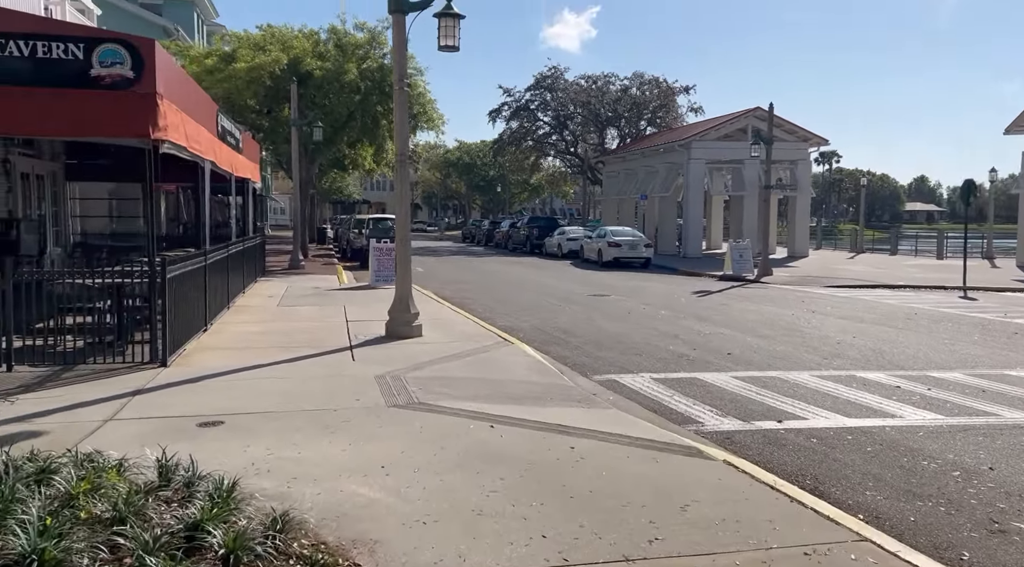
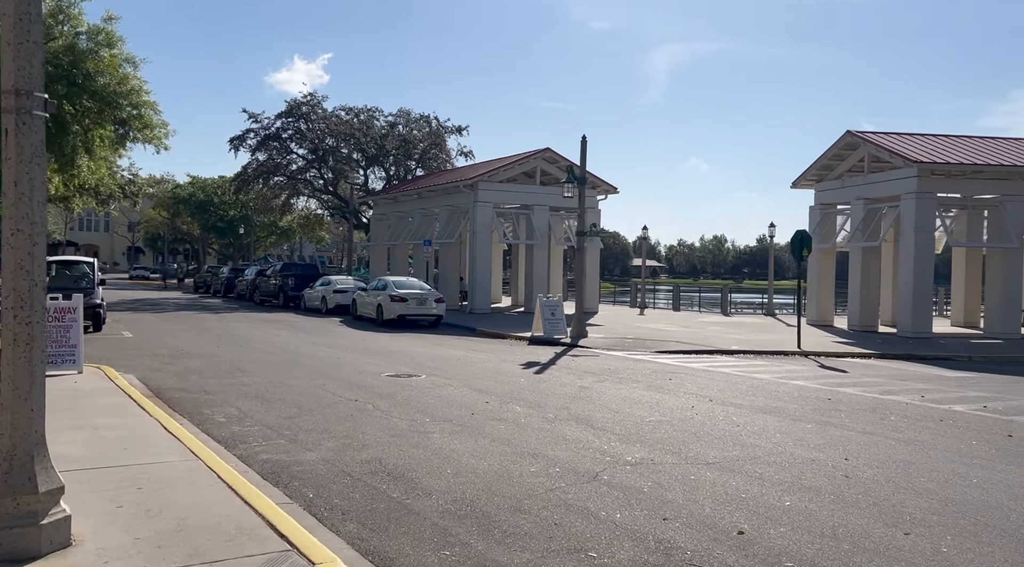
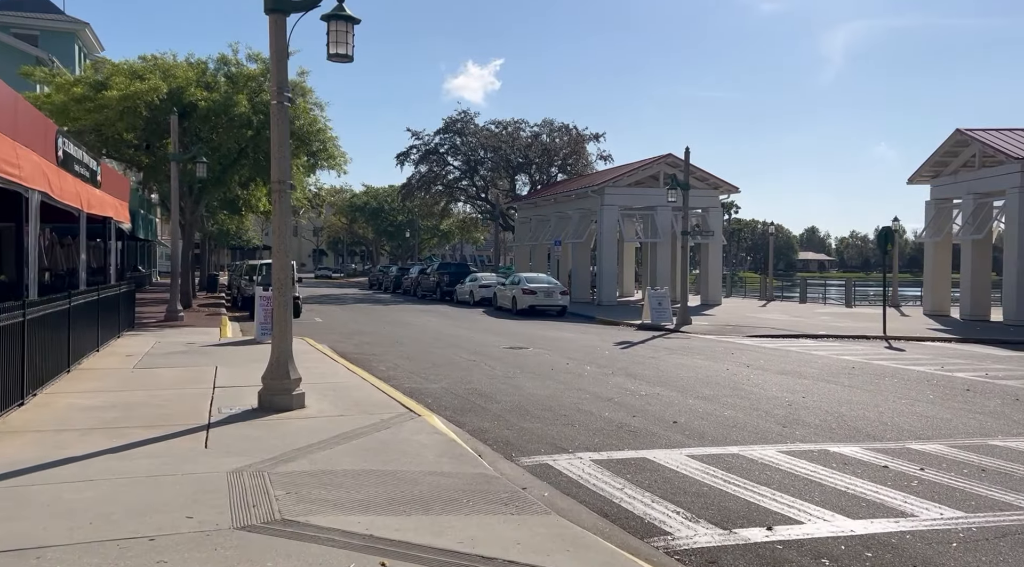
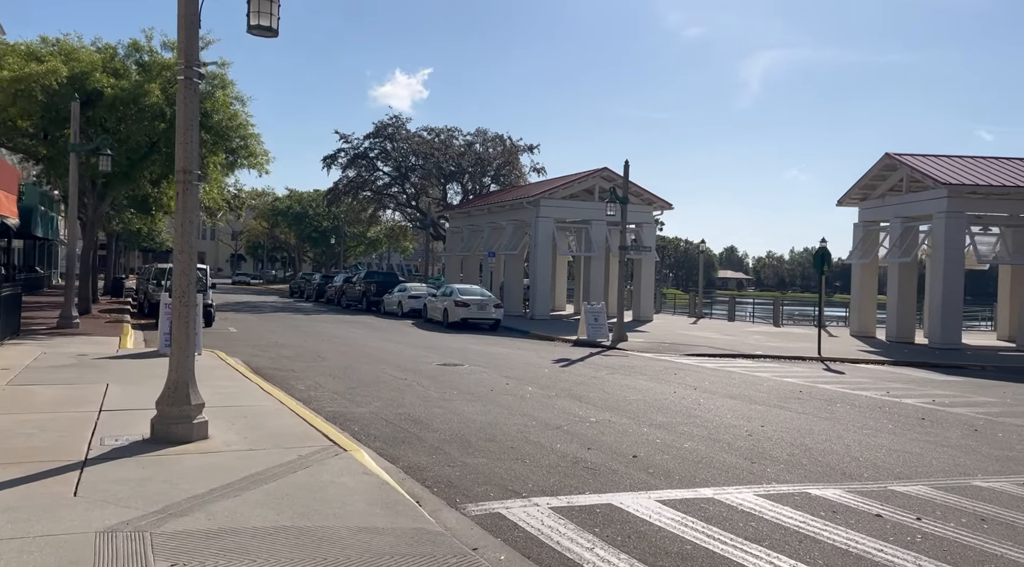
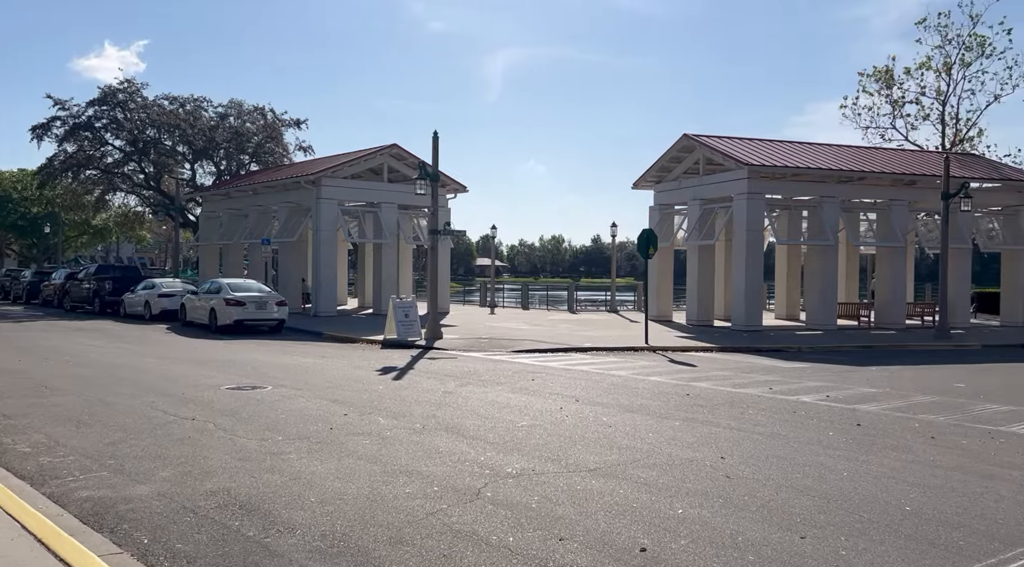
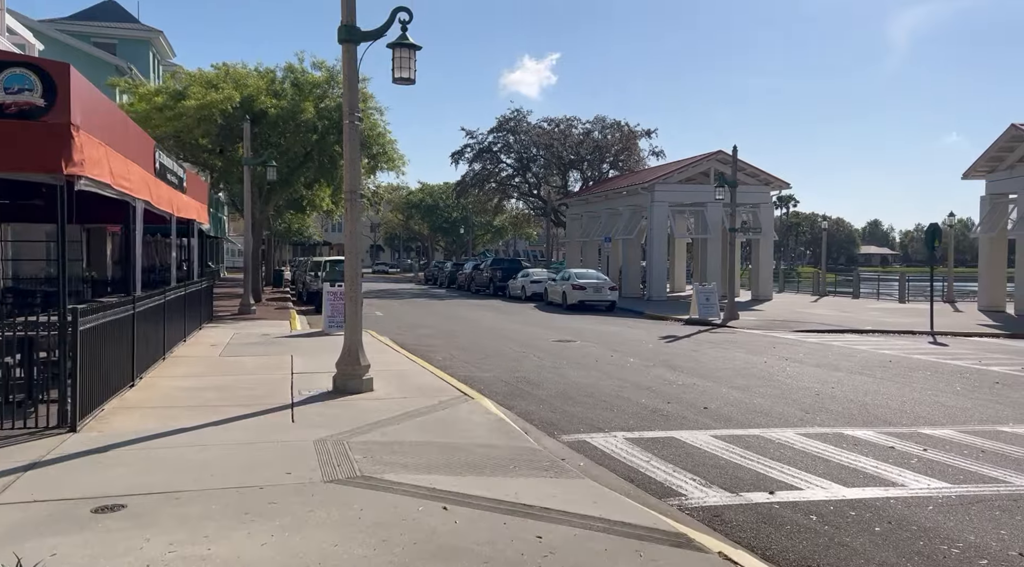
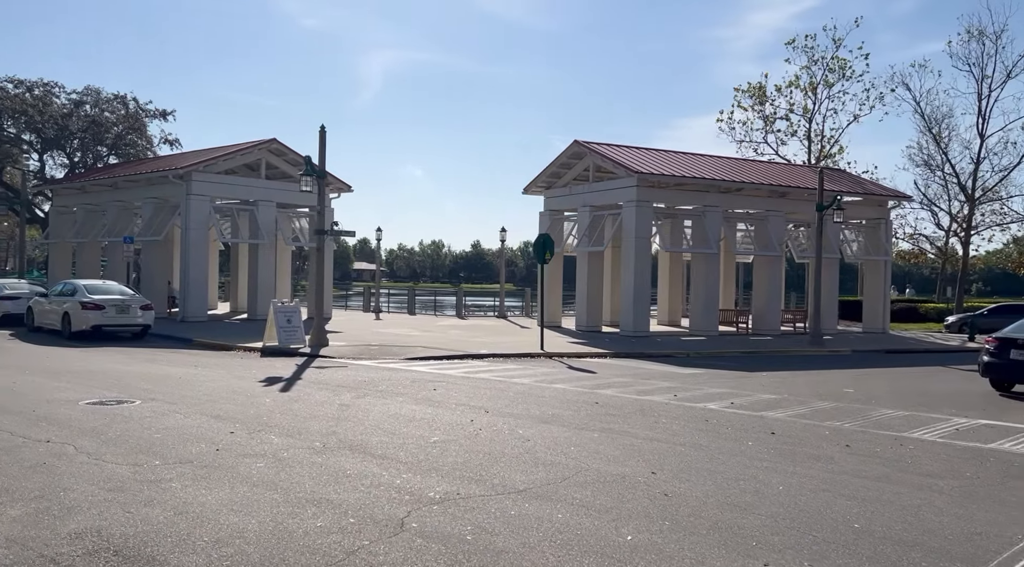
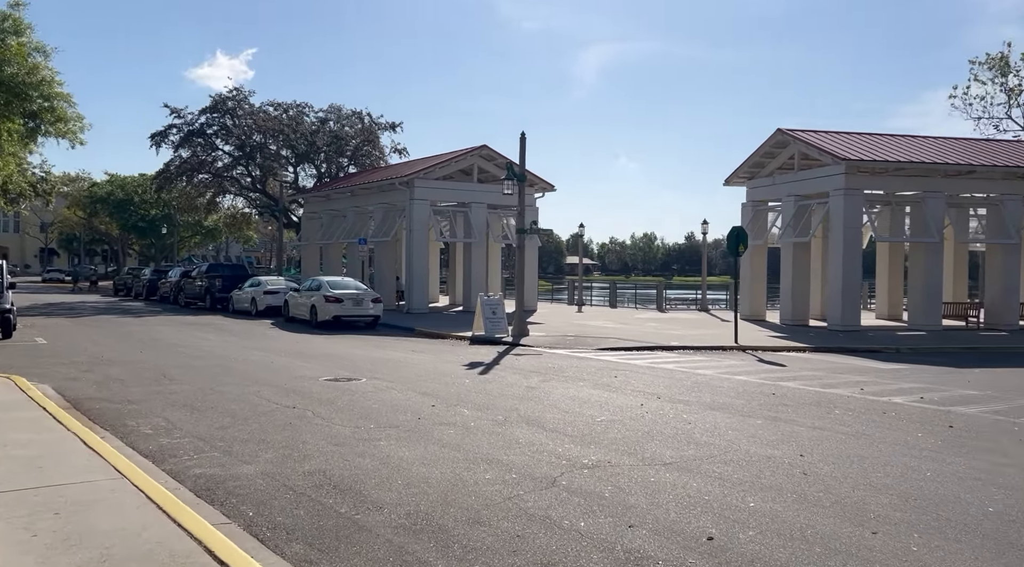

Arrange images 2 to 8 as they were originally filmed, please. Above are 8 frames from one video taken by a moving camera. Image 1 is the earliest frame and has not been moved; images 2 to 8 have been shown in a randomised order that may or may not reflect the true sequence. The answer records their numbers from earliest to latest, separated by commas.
6, 3, 4, 2, 8, 5, 7
